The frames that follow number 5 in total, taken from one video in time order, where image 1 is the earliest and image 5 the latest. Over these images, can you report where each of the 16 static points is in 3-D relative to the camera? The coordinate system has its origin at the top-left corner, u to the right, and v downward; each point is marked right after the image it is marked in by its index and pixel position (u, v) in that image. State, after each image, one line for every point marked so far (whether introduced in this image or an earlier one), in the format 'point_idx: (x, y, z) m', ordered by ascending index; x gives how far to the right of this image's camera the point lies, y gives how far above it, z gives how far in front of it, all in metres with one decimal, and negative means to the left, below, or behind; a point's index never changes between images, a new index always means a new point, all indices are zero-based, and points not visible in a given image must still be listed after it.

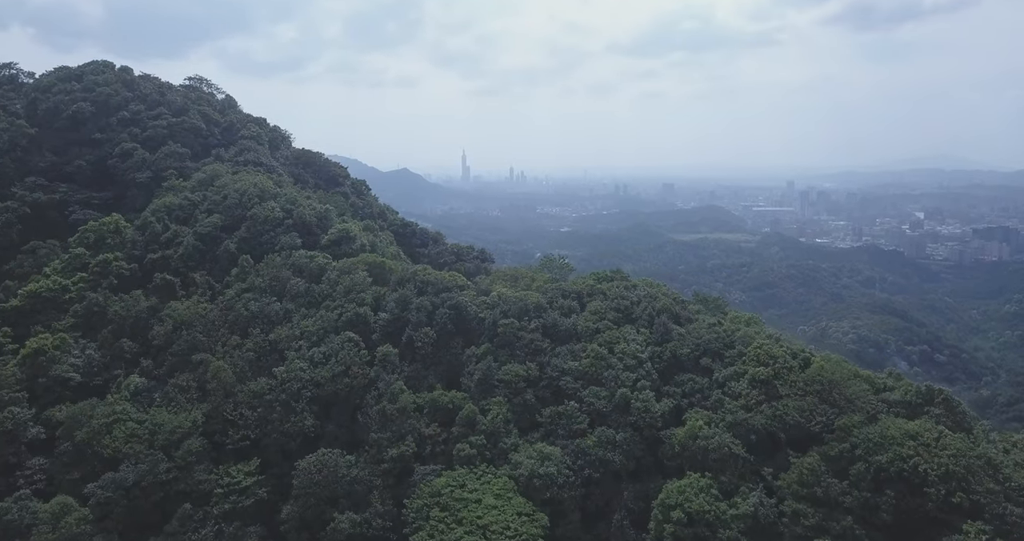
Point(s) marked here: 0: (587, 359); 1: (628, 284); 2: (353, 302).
0: (+1.3, -1.6, +12.0) m
1: (+2.4, -0.3, +14.2) m
2: (-3.2, -0.6, +13.5) m
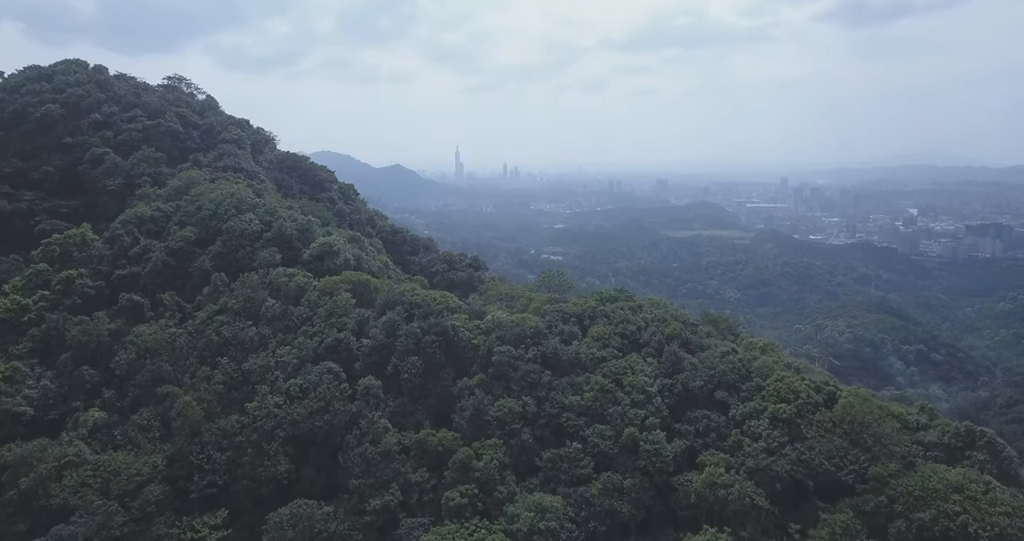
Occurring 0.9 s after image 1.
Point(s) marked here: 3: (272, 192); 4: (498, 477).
0: (+1.2, -2.0, +10.9) m
1: (+2.4, -0.7, +13.1) m
2: (-3.2, -1.0, +12.4) m
3: (-7.1, +2.3, +20.0) m
4: (-0.2, -3.0, +9.9) m
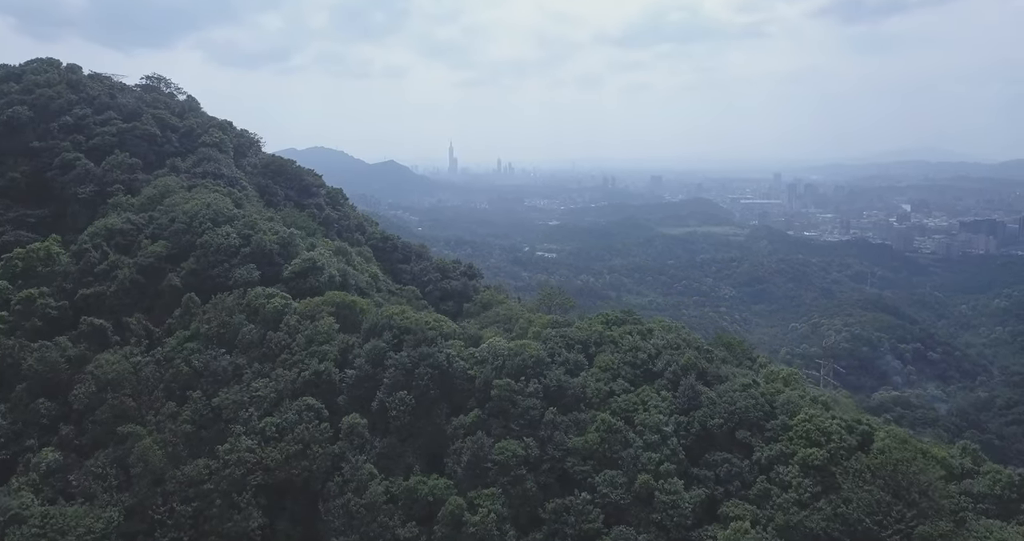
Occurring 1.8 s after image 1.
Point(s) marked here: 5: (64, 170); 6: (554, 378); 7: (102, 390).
0: (+1.2, -2.4, +9.9) m
1: (+2.3, -1.1, +12.1) m
2: (-3.3, -1.4, +11.3) m
3: (-7.2, +1.9, +18.8) m
4: (-0.2, -3.4, +8.8) m
5: (-12.3, +2.8, +18.7) m
6: (+0.7, -1.7, +10.6) m
7: (-6.7, -2.0, +11.1) m
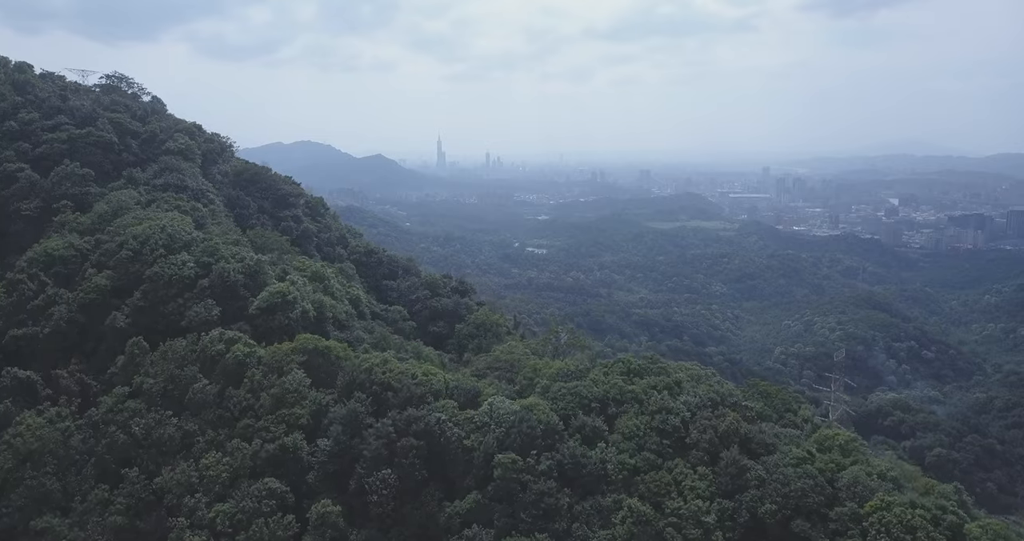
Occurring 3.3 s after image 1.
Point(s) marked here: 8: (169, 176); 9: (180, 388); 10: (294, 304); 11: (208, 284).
0: (+1.3, -3.0, +8.0) m
1: (+2.4, -1.7, +10.3) m
2: (-3.2, -2.1, +9.4) m
3: (-7.2, +1.3, +16.8) m
4: (-0.1, -4.1, +7.0) m
5: (-12.4, +2.1, +16.6) m
6: (+0.7, -2.3, +8.8) m
7: (-6.7, -2.6, +9.2) m
8: (-9.2, +2.5, +18.2) m
9: (-5.0, -1.7, +10.1) m
10: (-4.0, -0.6, +12.5) m
11: (-5.6, -0.2, +12.4) m
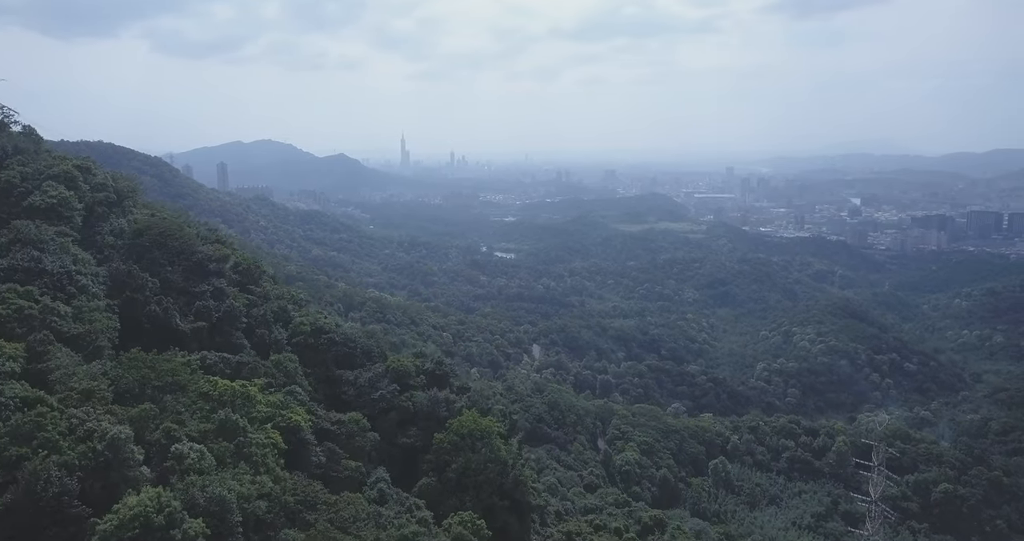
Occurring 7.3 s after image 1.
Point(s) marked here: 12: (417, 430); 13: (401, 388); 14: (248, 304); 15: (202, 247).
0: (+1.9, -5.1, +3.1) m
1: (+2.8, -3.8, +5.4) m
2: (-2.7, -4.3, +4.2) m
3: (-7.1, -0.9, +11.4) m
4: (+0.6, -6.2, +2.0) m
5: (-12.3, -0.1, +10.9) m
6: (+1.3, -4.5, +3.8) m
7: (-6.1, -4.8, +3.8) m
8: (-9.2, +0.3, +12.7) m
9: (-4.5, -3.9, +4.8) m
10: (-3.7, -2.8, +7.3) m
11: (-5.2, -2.4, +7.1) m
12: (-2.1, -3.7, +15.4) m
13: (-2.6, -2.9, +16.1) m
14: (-6.4, -0.8, +16.6) m
15: (-7.5, +0.6, +16.4) m
